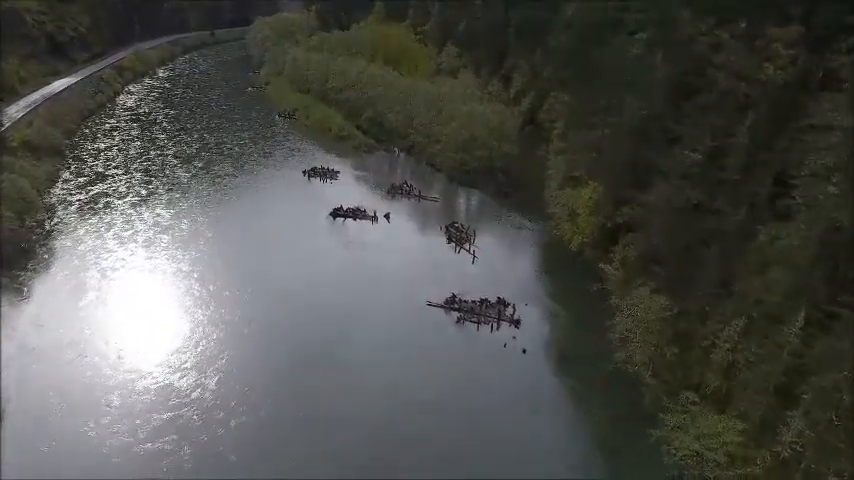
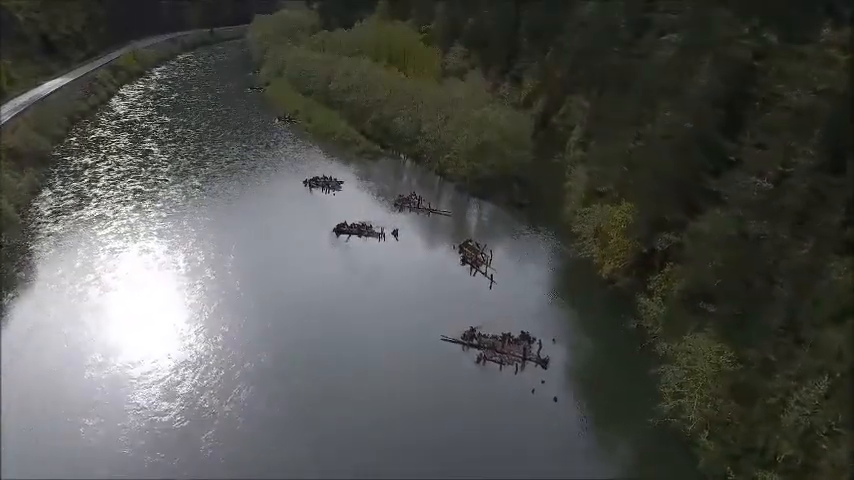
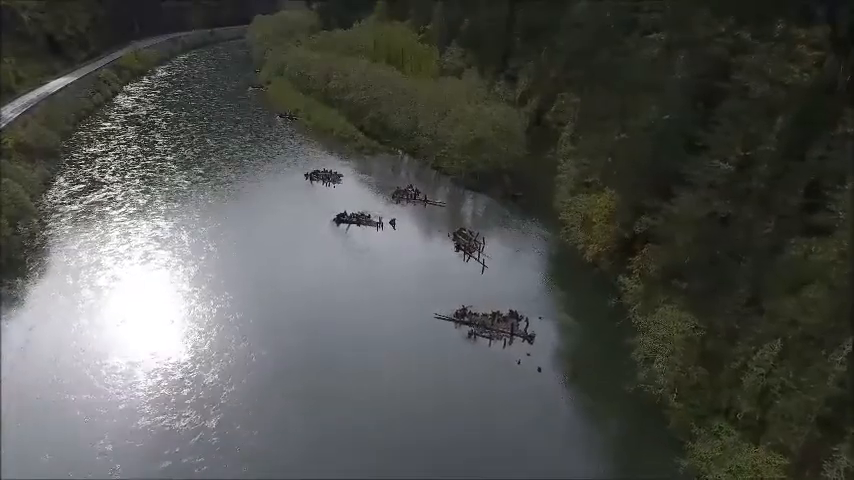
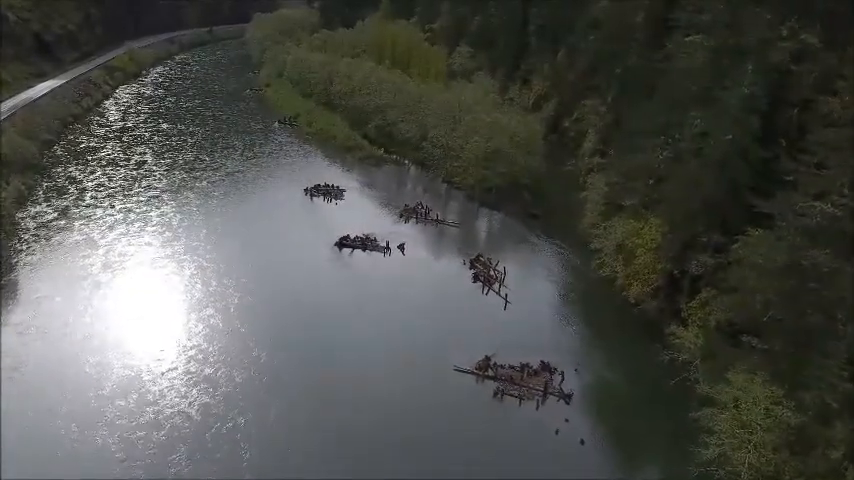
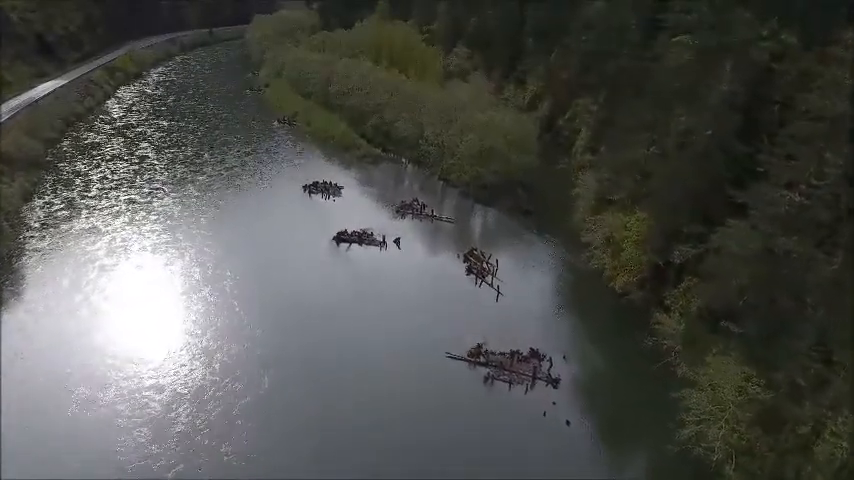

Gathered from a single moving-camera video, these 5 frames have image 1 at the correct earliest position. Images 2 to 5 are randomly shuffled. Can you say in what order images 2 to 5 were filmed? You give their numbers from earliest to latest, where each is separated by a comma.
3, 2, 5, 4
